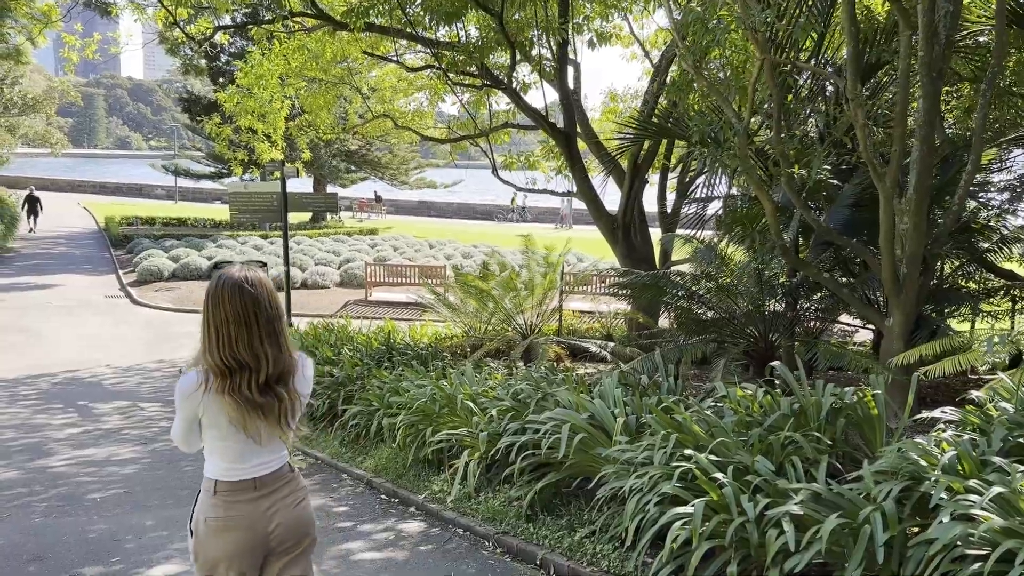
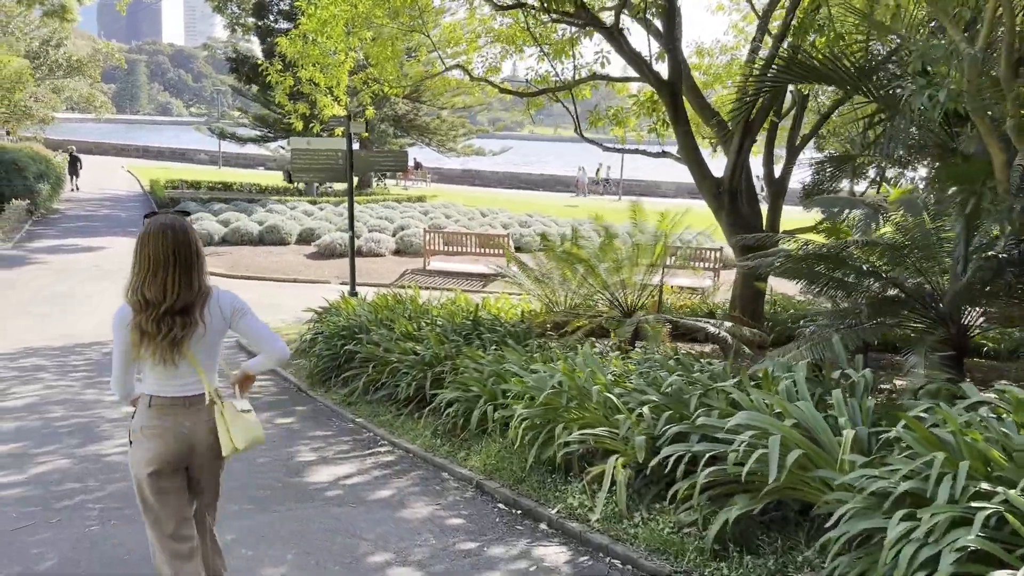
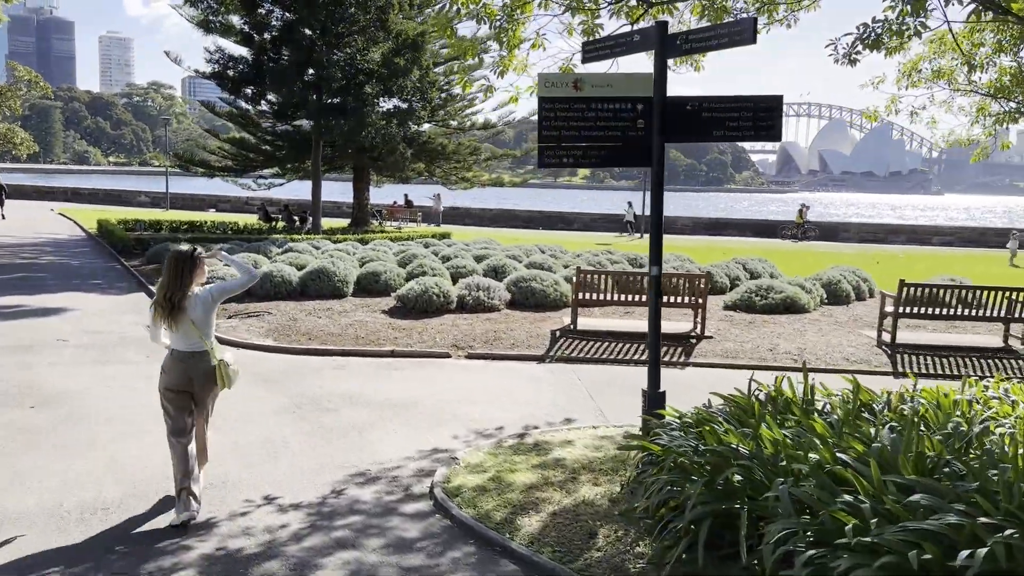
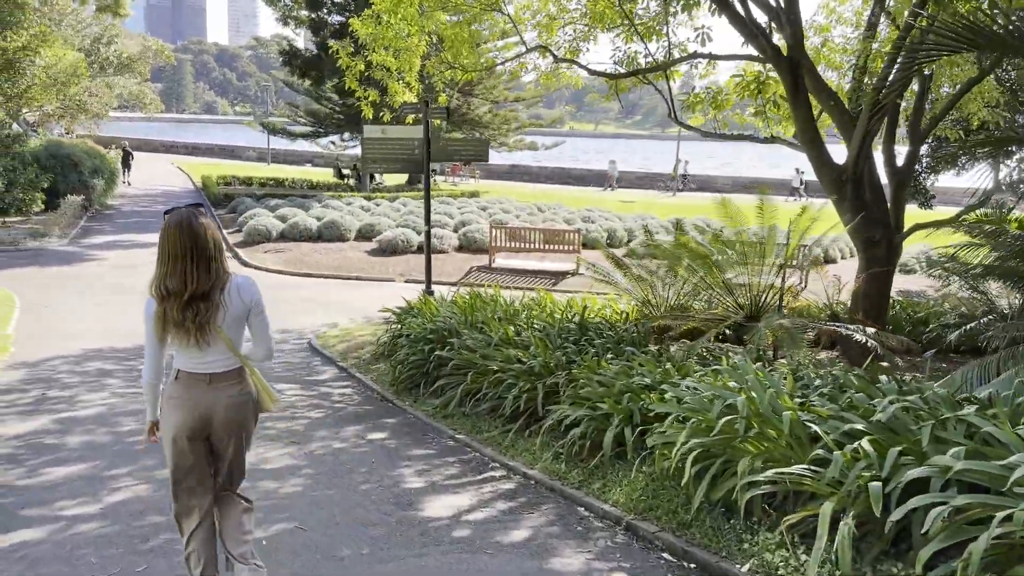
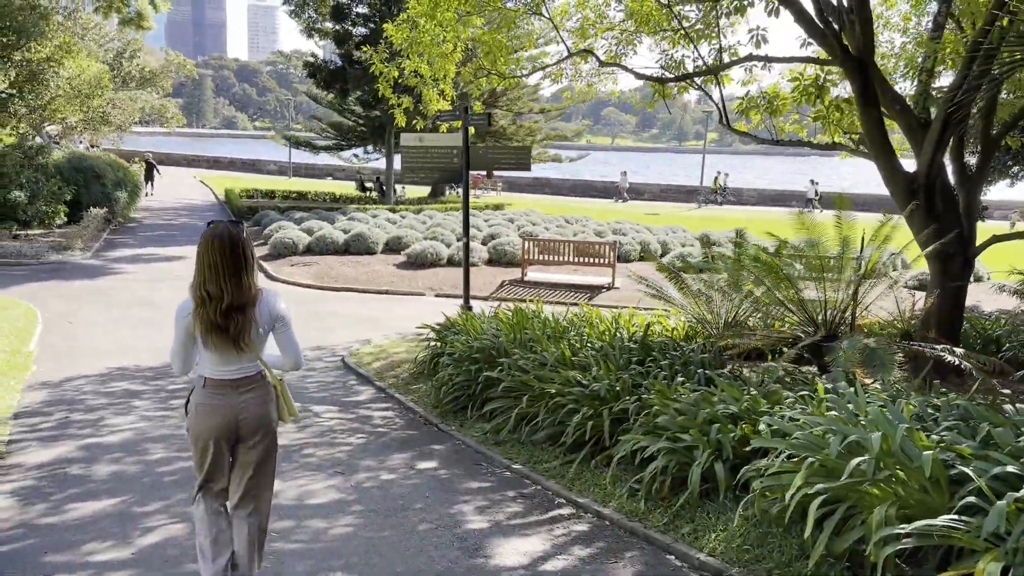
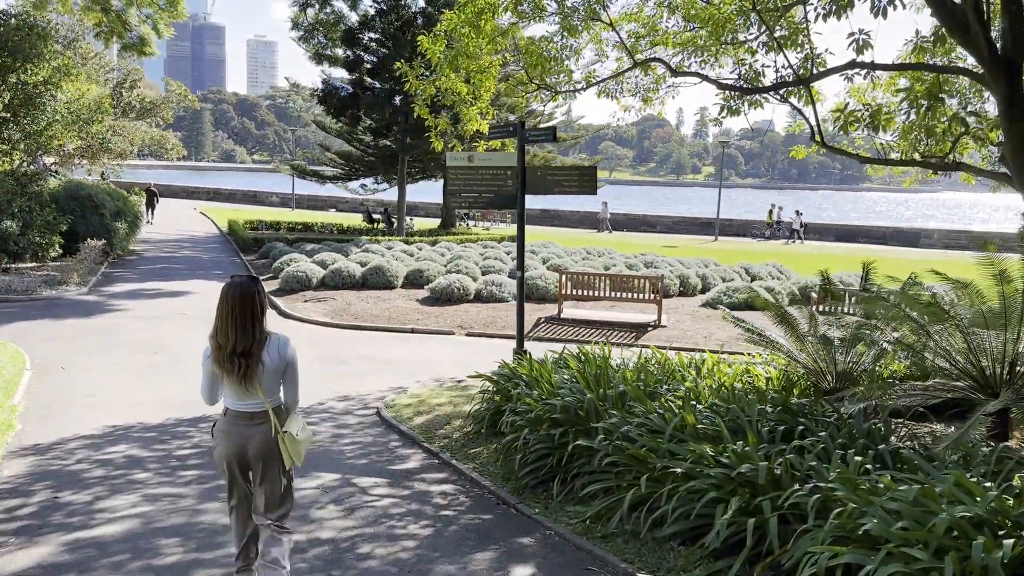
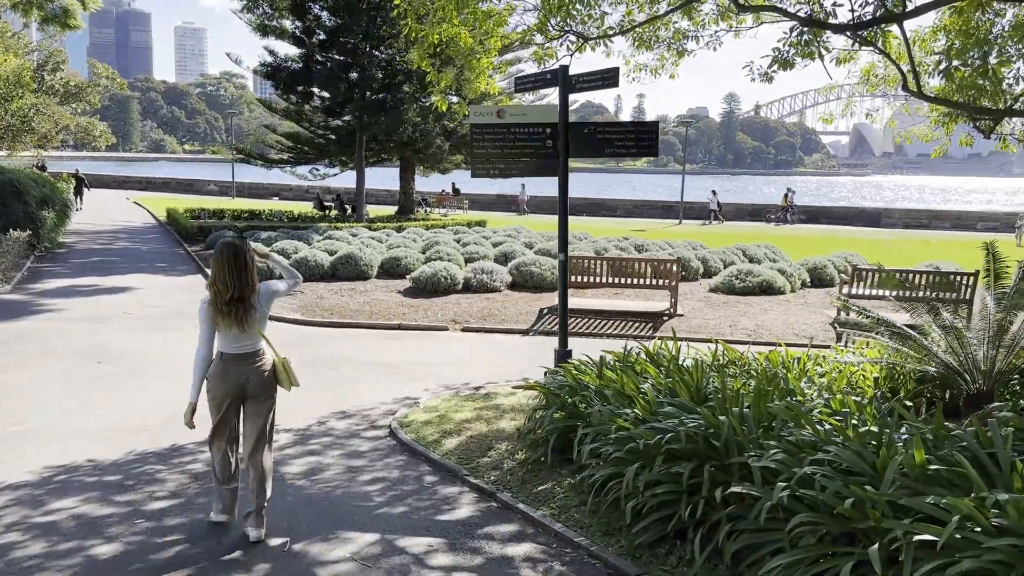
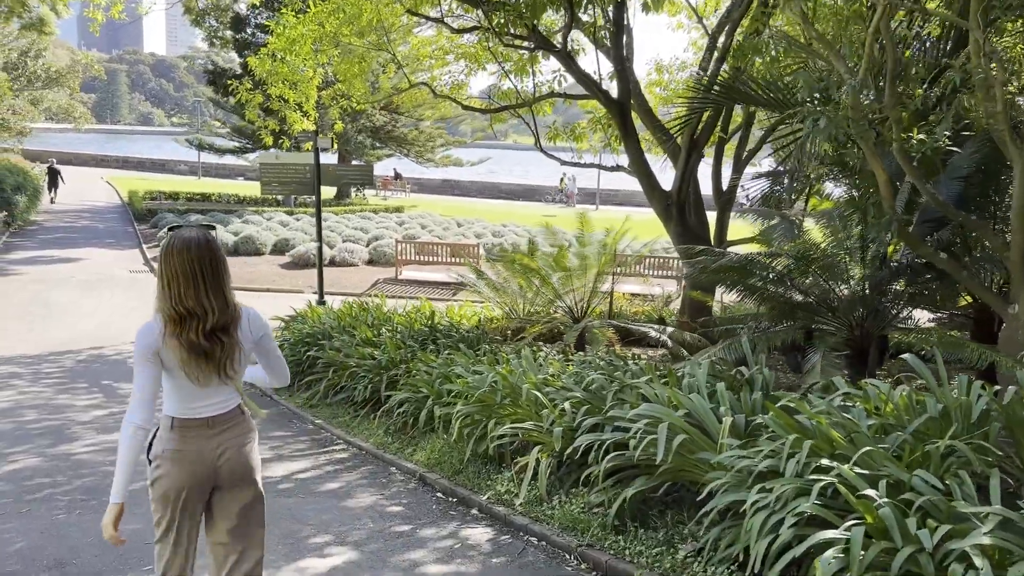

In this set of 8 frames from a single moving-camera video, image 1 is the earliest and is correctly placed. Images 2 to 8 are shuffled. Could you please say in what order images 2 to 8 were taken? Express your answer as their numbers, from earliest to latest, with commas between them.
8, 2, 4, 5, 6, 7, 3
